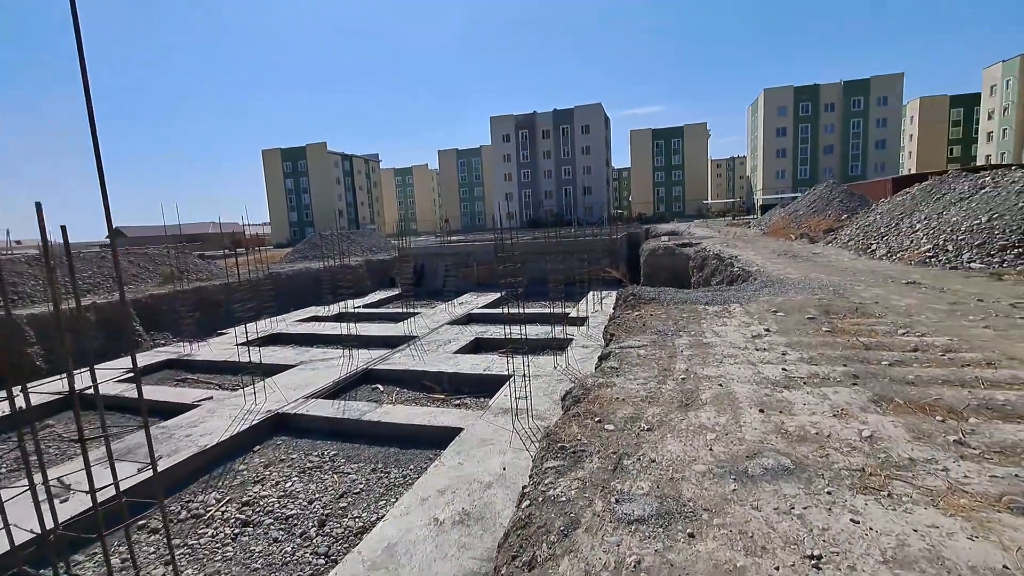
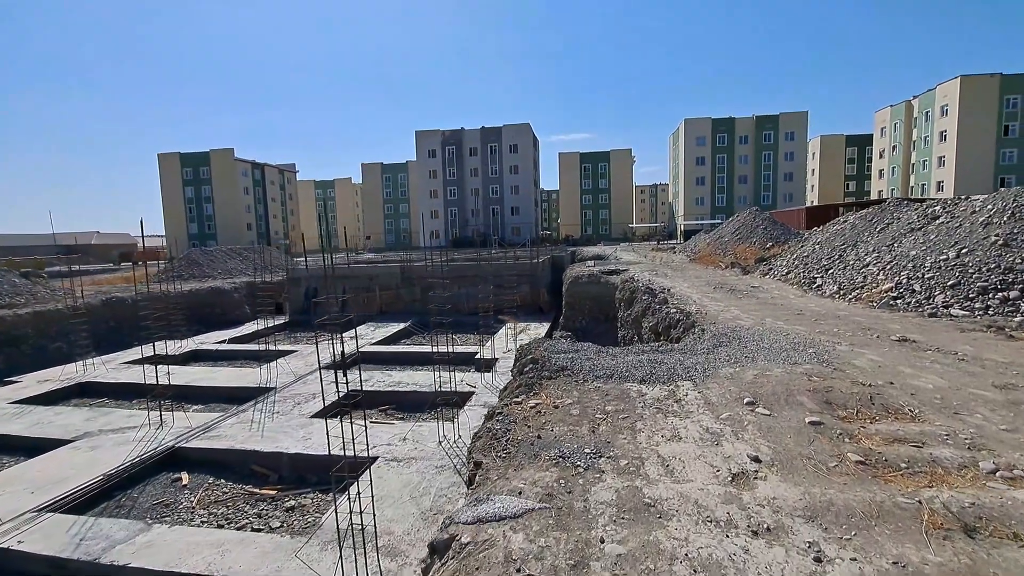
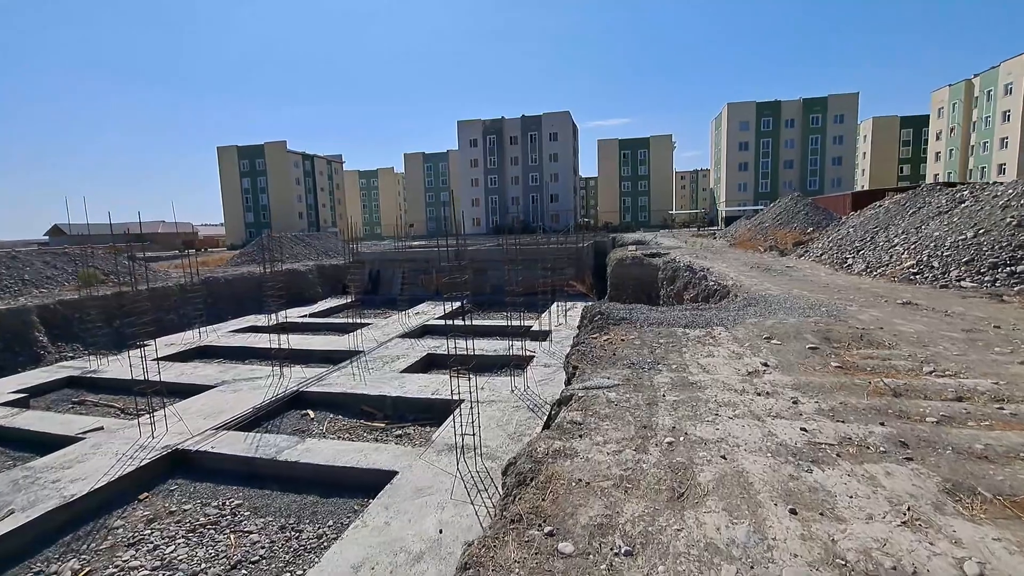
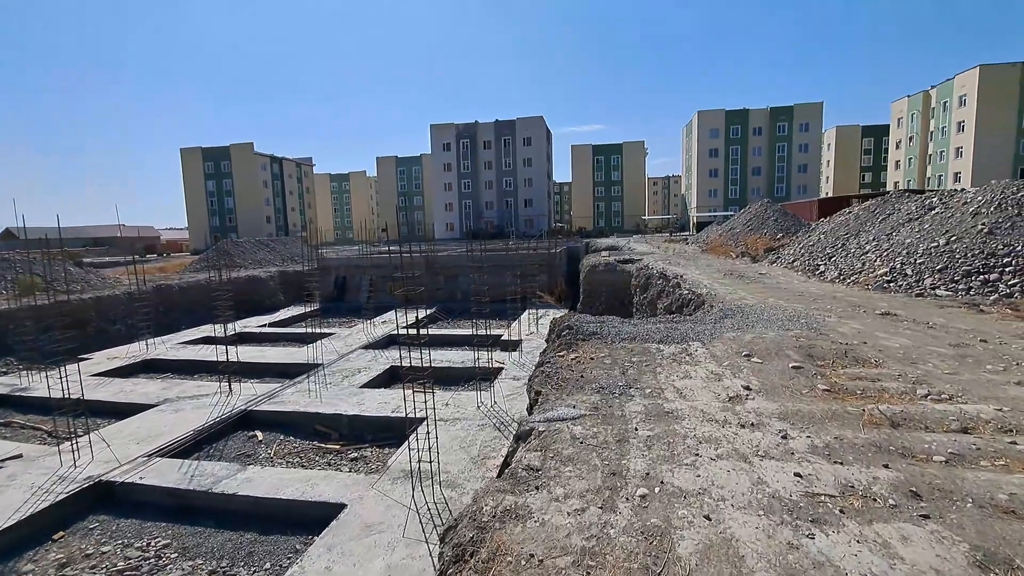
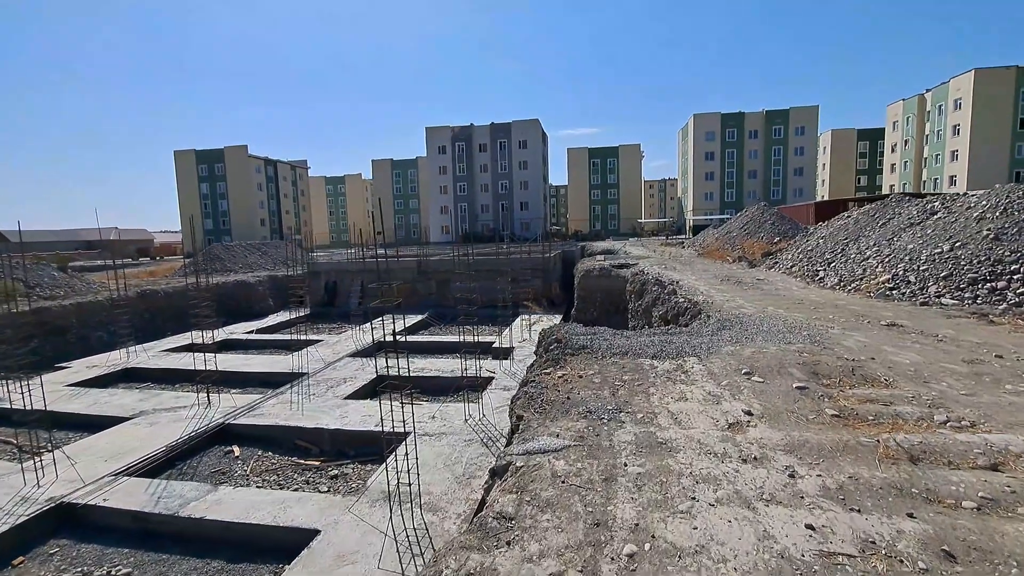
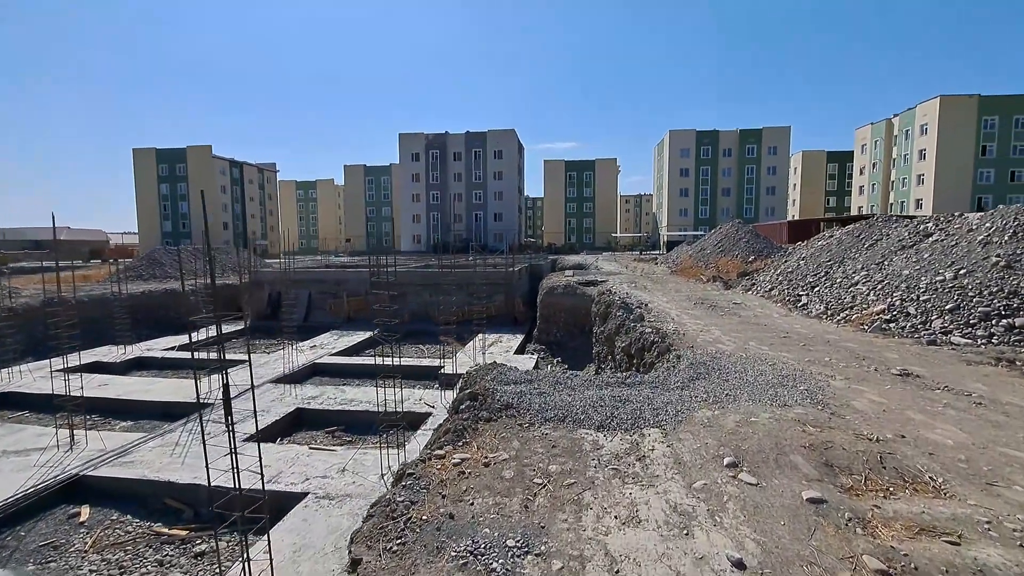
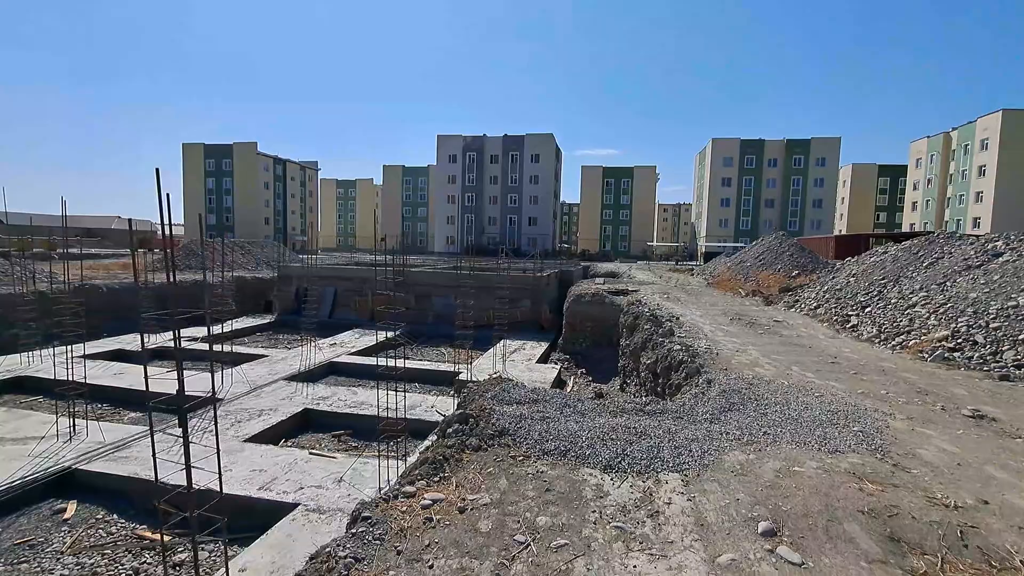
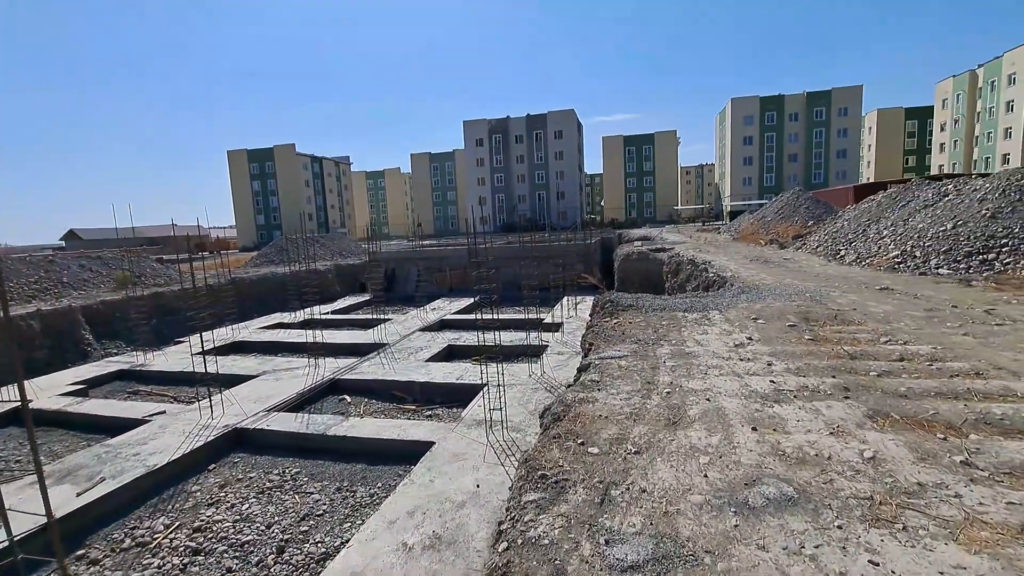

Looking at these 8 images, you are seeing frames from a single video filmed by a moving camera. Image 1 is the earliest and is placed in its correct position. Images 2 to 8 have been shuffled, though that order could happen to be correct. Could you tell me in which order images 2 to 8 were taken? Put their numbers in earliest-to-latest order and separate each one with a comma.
8, 3, 4, 5, 2, 6, 7
